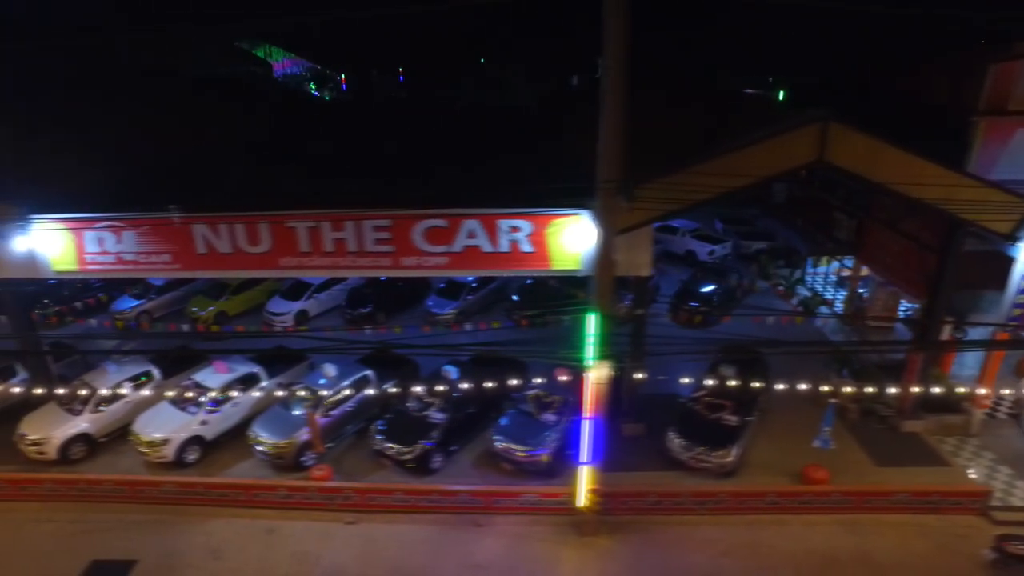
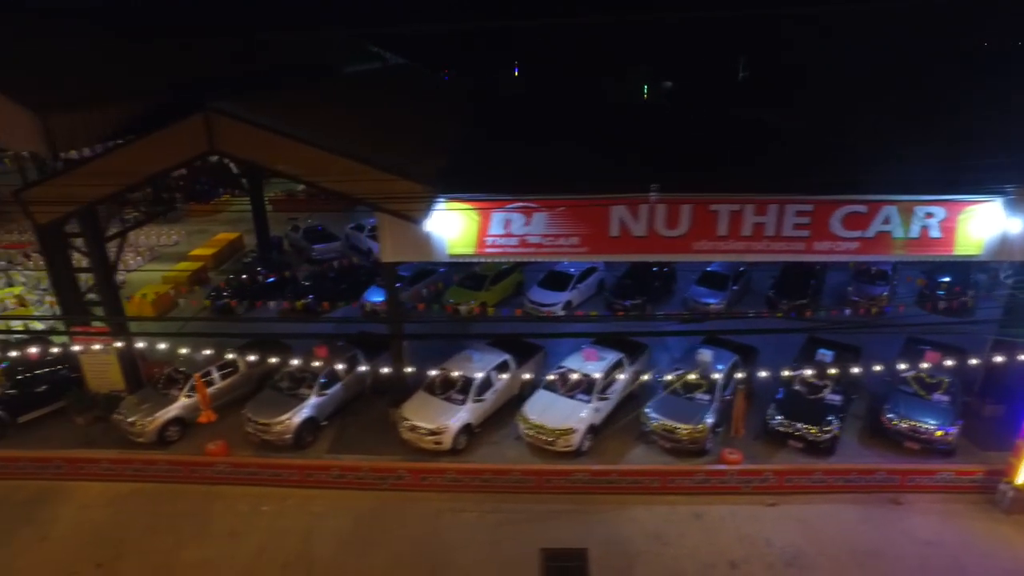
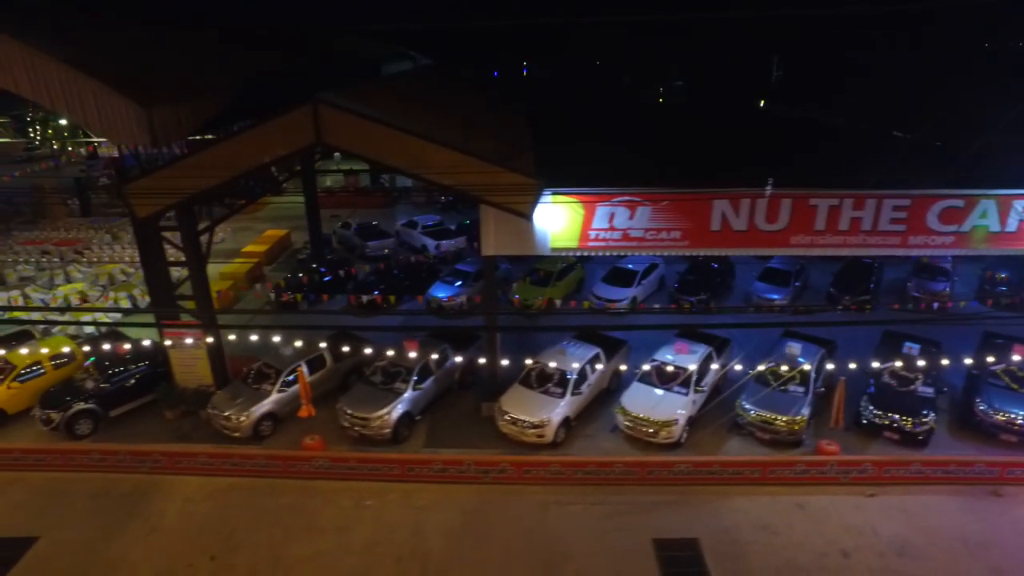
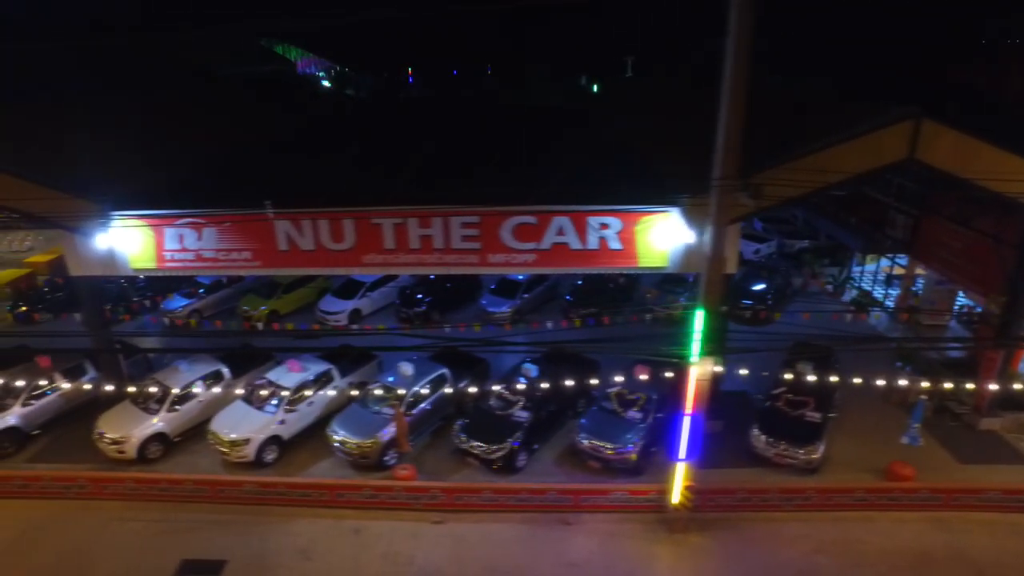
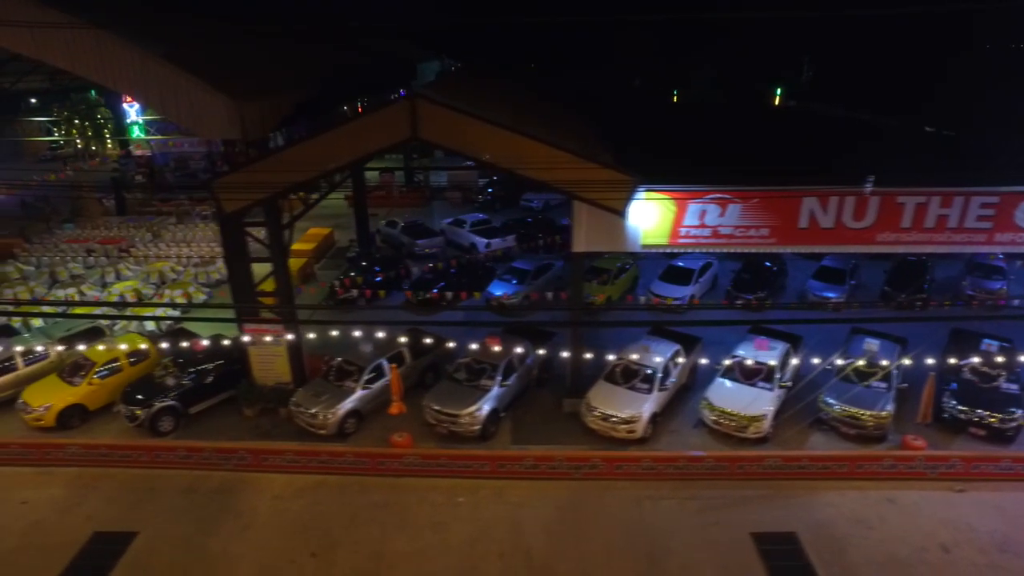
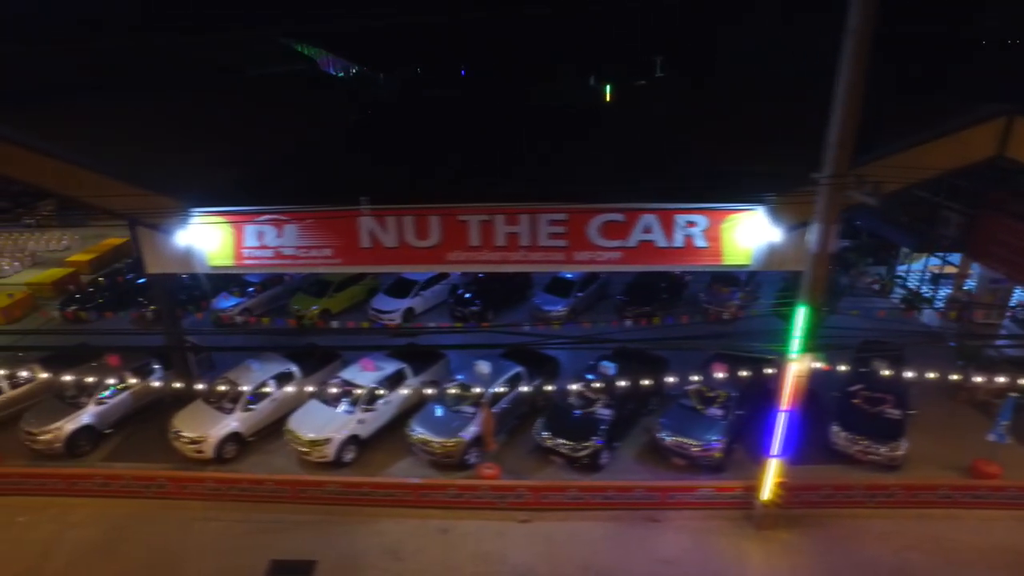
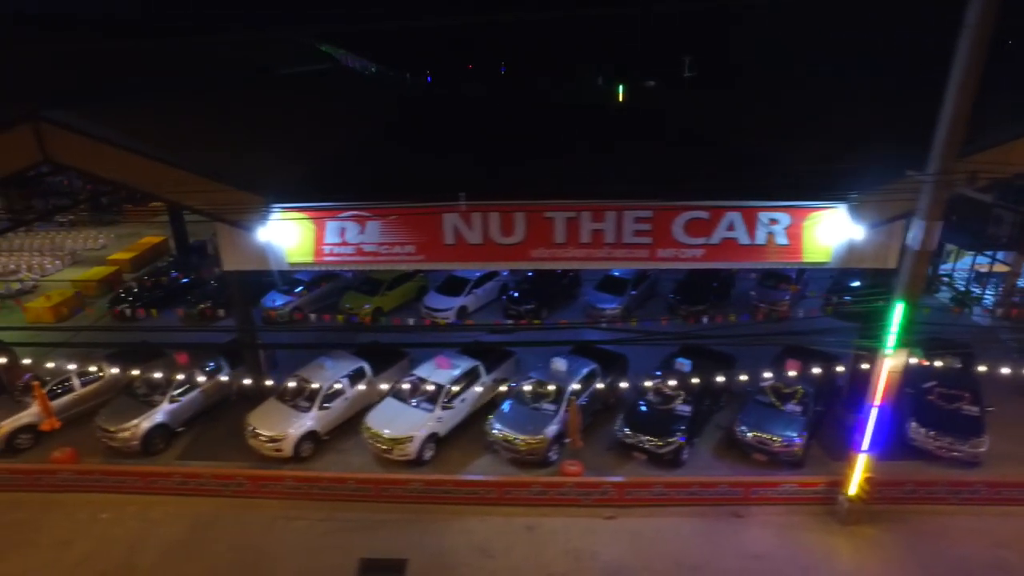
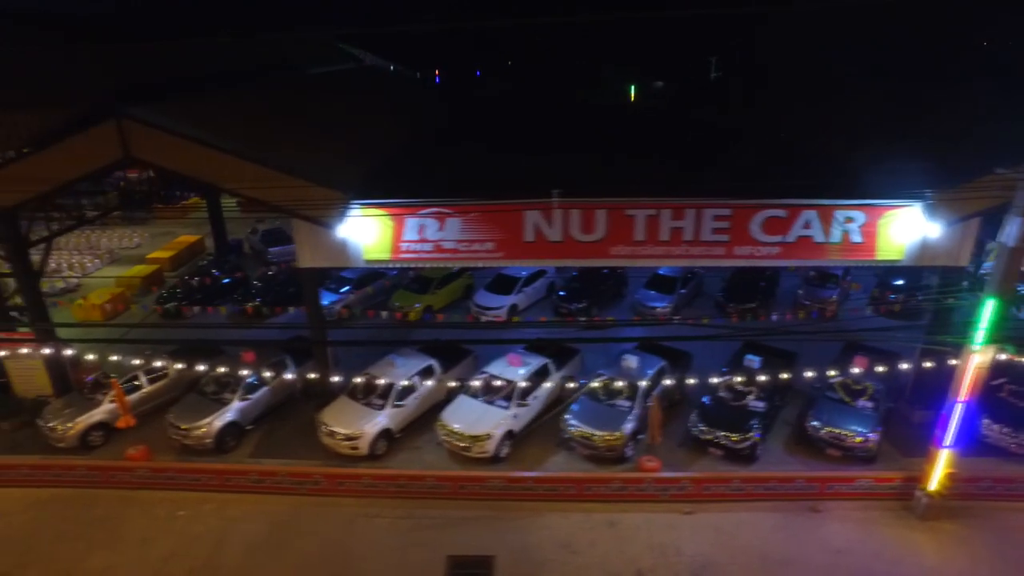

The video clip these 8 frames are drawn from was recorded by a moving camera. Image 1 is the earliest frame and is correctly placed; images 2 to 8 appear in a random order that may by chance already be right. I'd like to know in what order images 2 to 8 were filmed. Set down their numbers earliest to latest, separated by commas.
4, 6, 7, 8, 2, 3, 5
